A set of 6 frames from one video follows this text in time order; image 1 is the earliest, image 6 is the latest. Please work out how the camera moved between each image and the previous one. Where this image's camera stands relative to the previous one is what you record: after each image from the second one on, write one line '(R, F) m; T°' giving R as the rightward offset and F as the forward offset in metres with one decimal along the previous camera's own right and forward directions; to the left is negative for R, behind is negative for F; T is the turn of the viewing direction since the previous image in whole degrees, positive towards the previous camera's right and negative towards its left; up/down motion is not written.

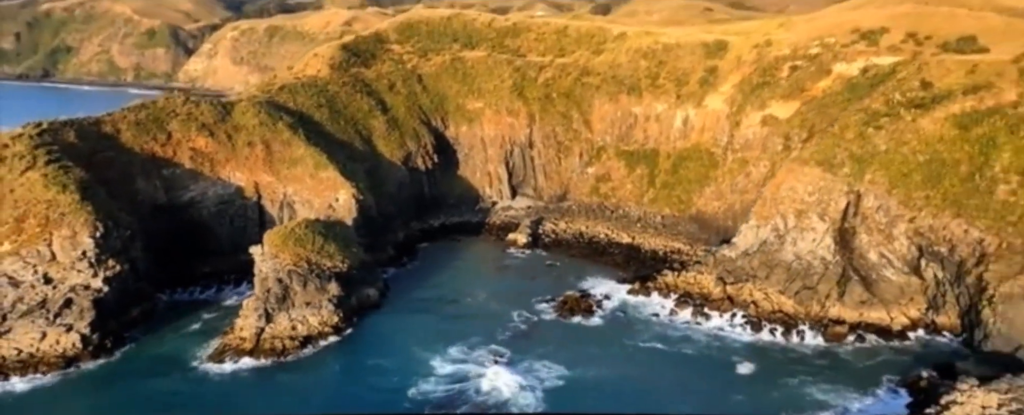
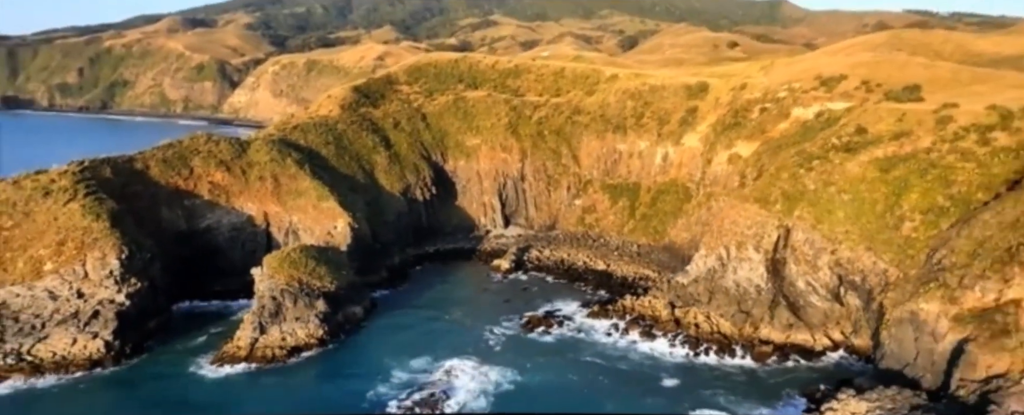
(+5.4, -6.7) m; -3°
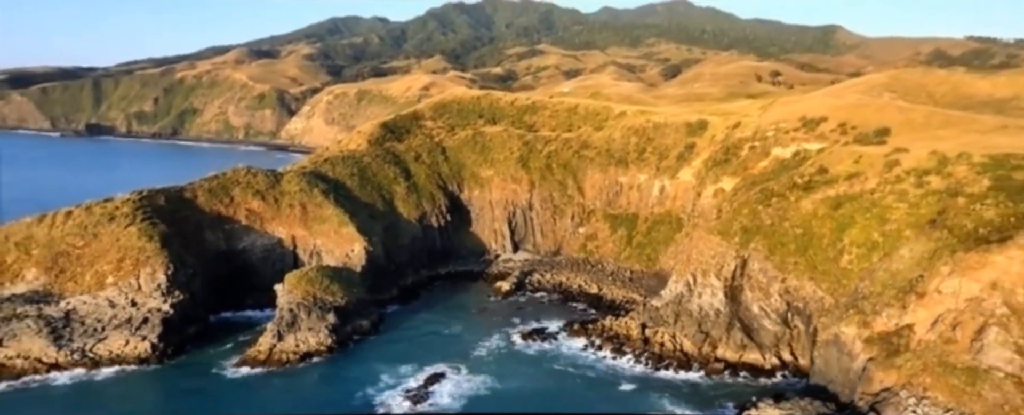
(+5.4, -7.6) m; -4°
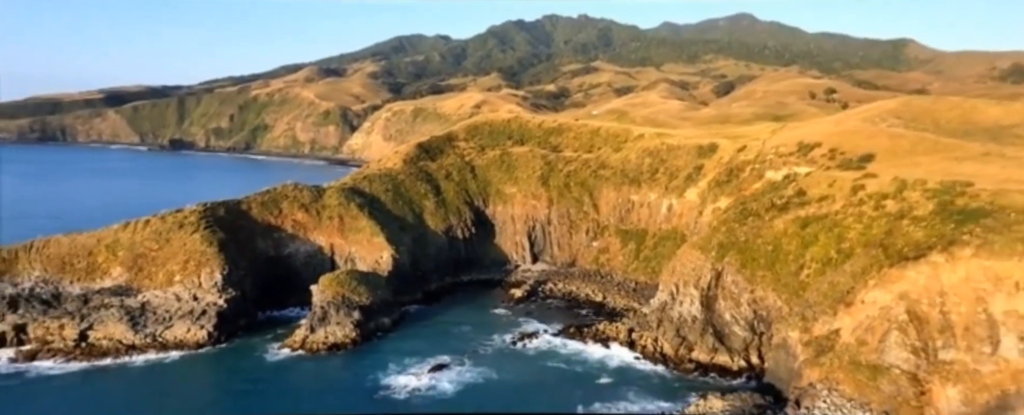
(+5.6, -8.7) m; -5°
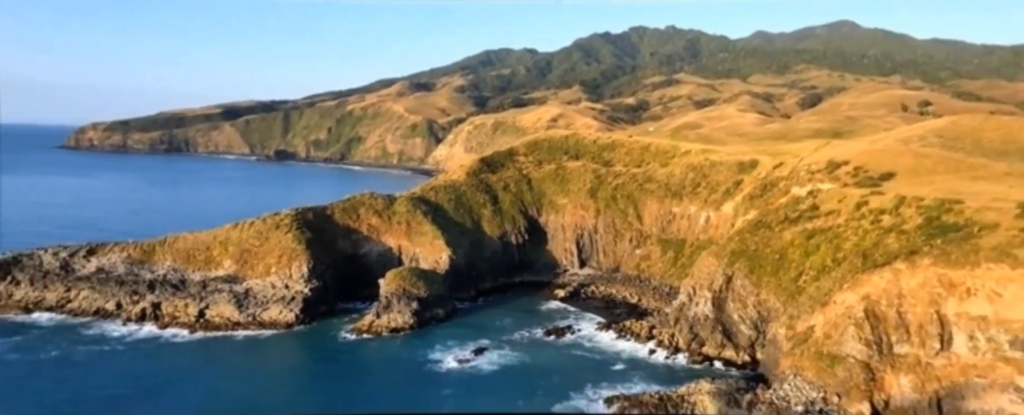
(+5.5, -10.5) m; -7°
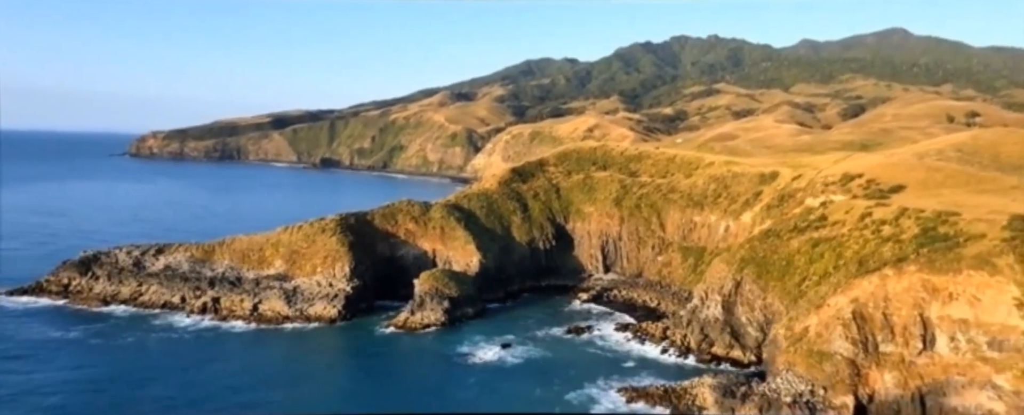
(+1.9, -6.4) m; -3°
